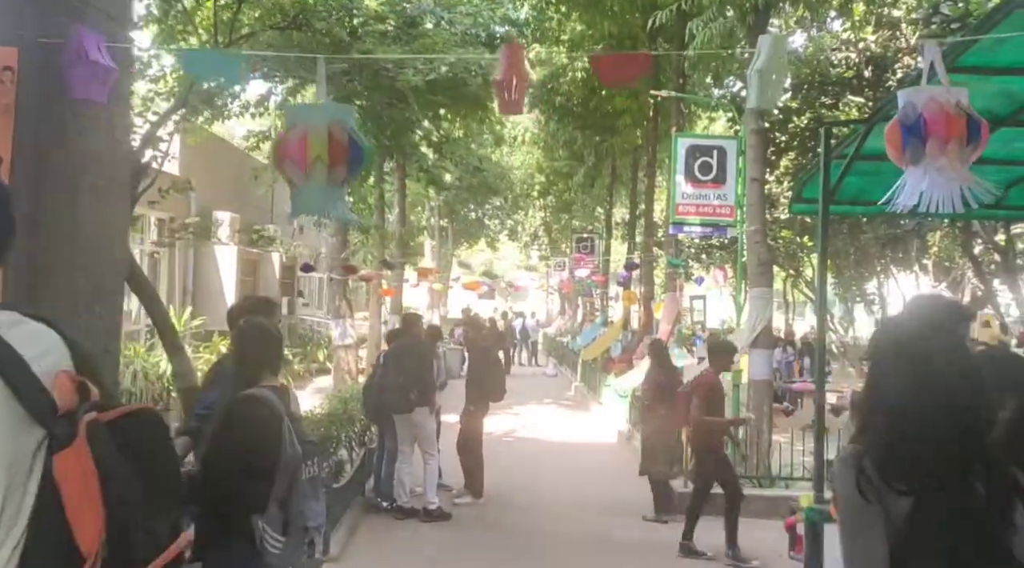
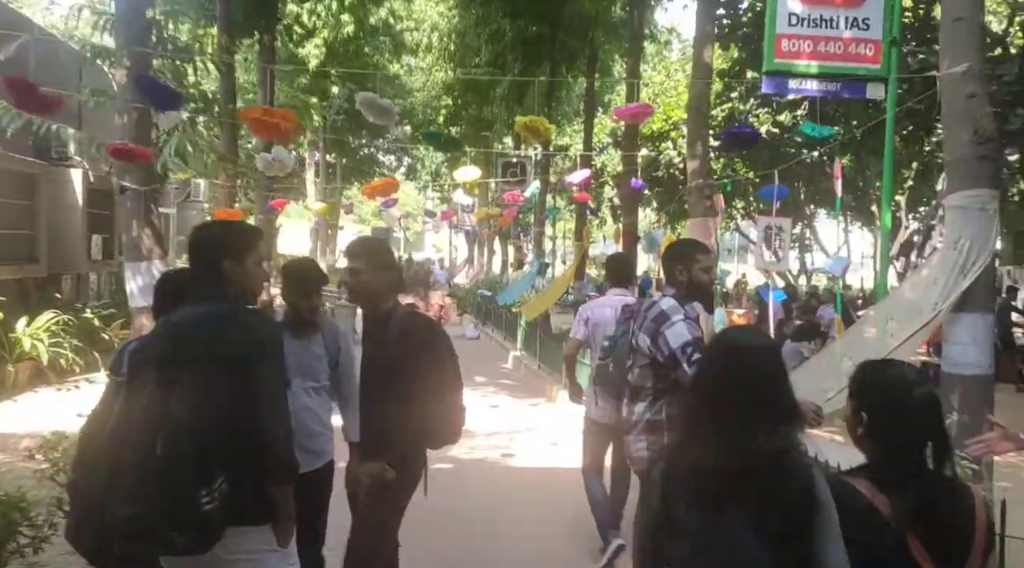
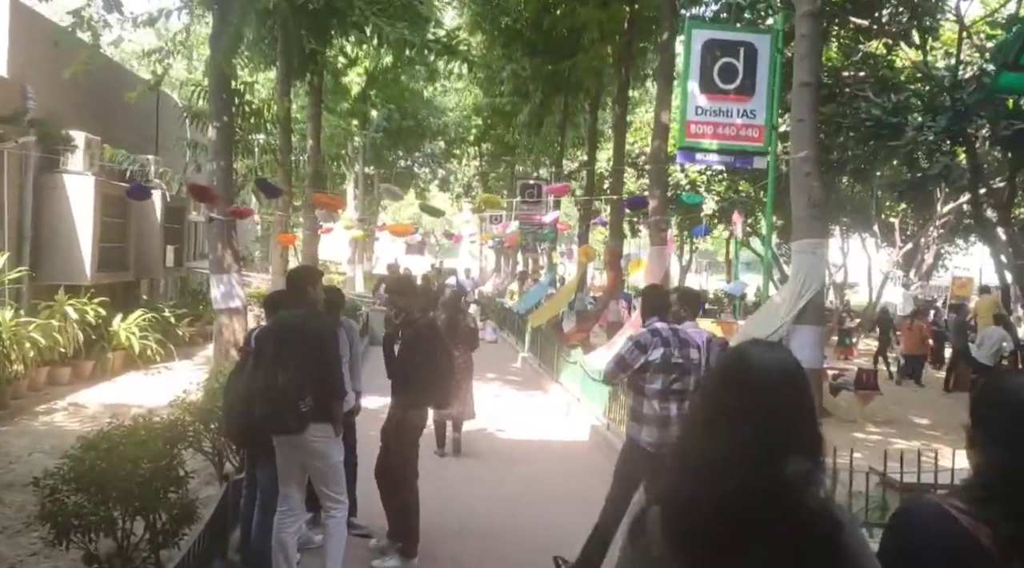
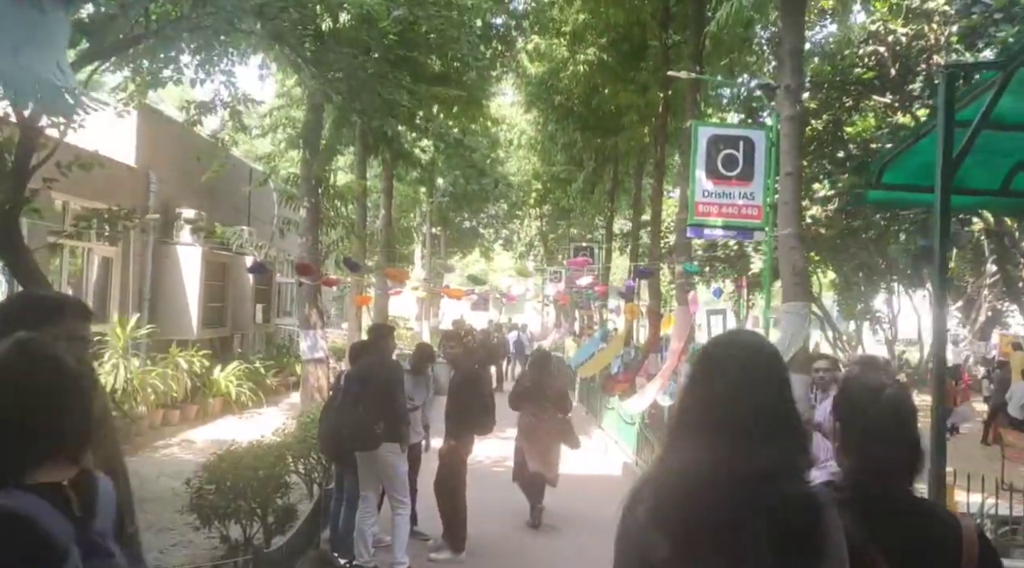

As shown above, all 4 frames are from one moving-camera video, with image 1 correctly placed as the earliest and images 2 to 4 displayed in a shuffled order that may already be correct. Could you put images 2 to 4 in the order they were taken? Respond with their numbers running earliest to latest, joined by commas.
4, 3, 2
